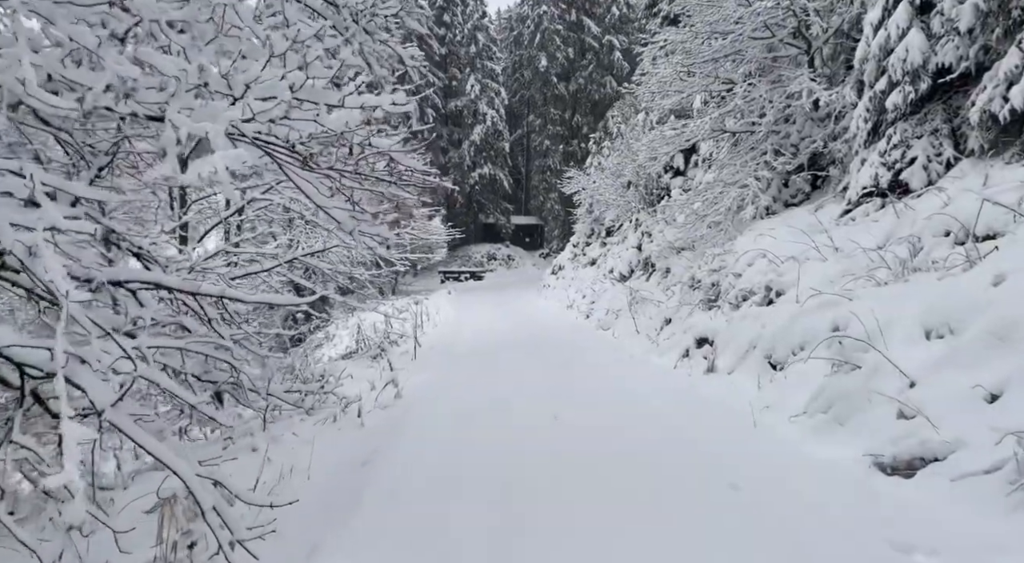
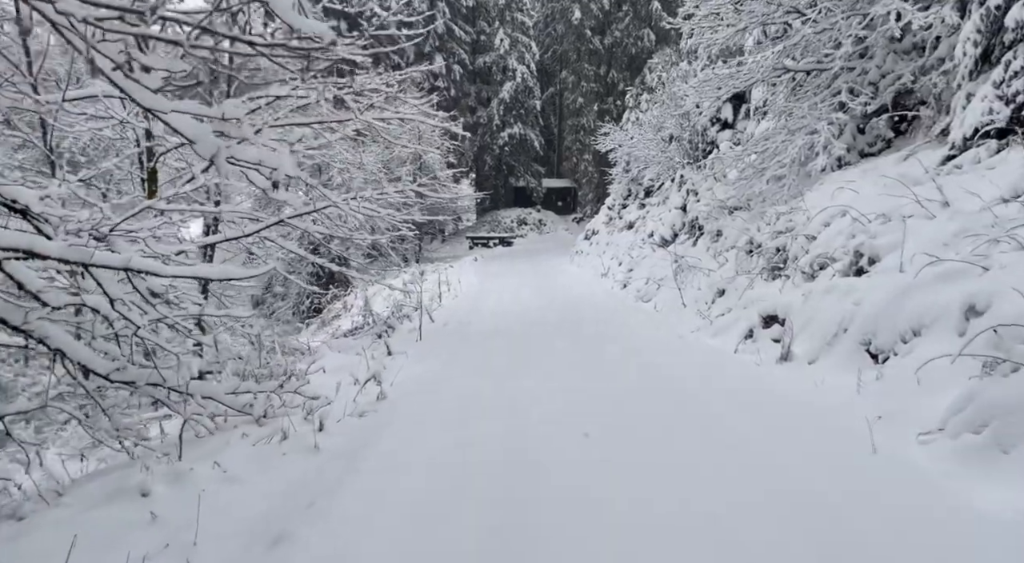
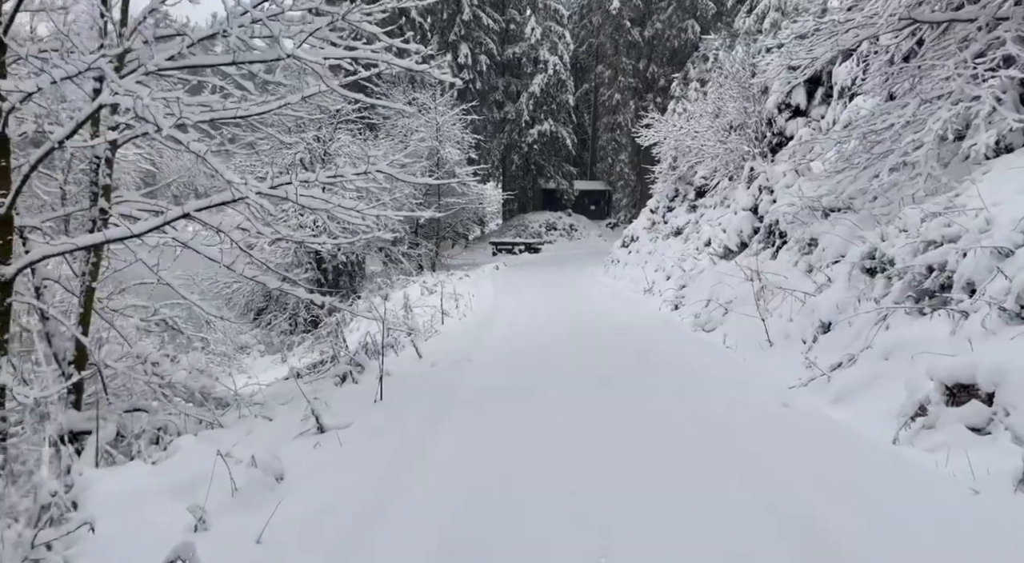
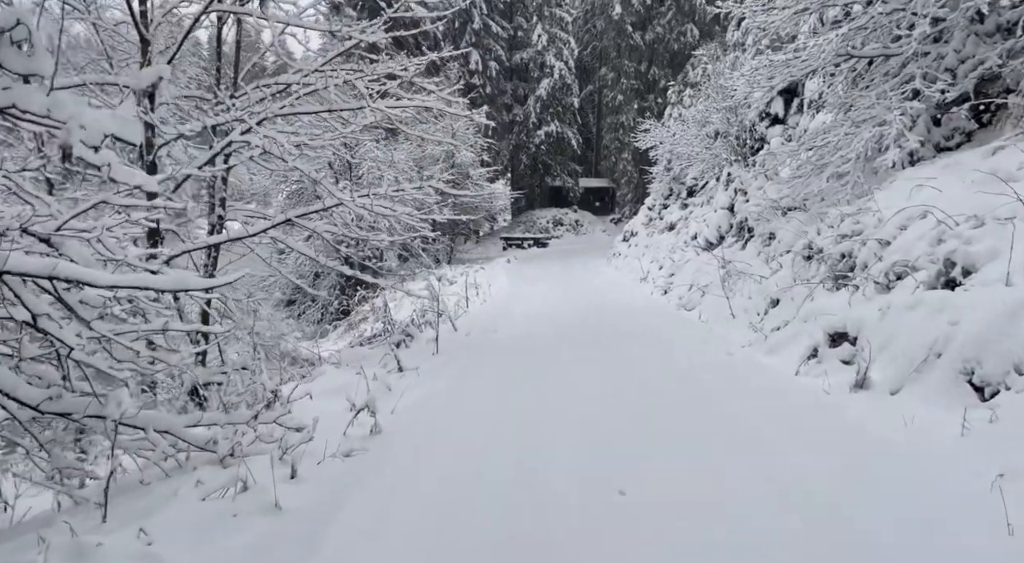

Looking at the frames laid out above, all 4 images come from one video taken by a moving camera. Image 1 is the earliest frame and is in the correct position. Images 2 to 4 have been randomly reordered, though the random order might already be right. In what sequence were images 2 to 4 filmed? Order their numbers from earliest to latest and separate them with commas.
2, 4, 3
